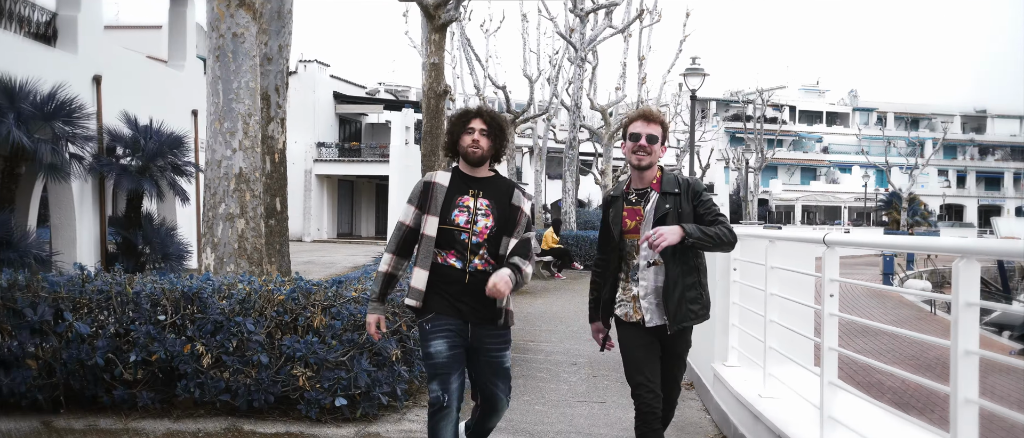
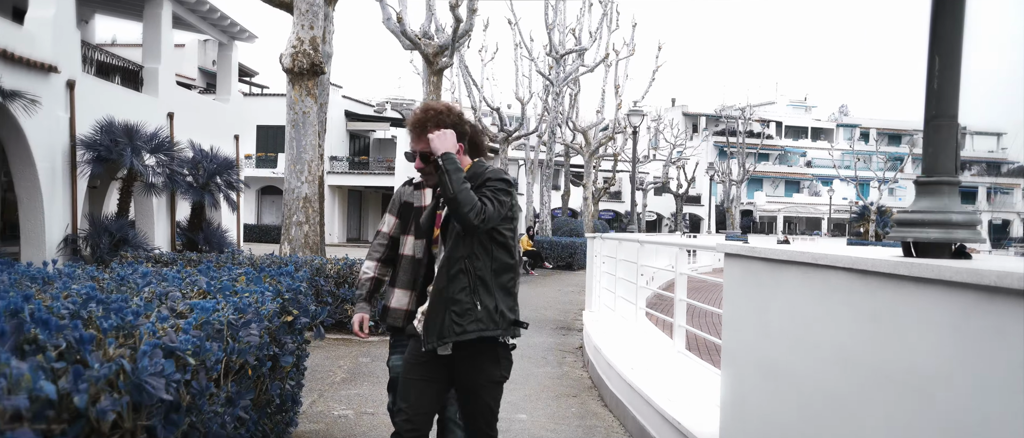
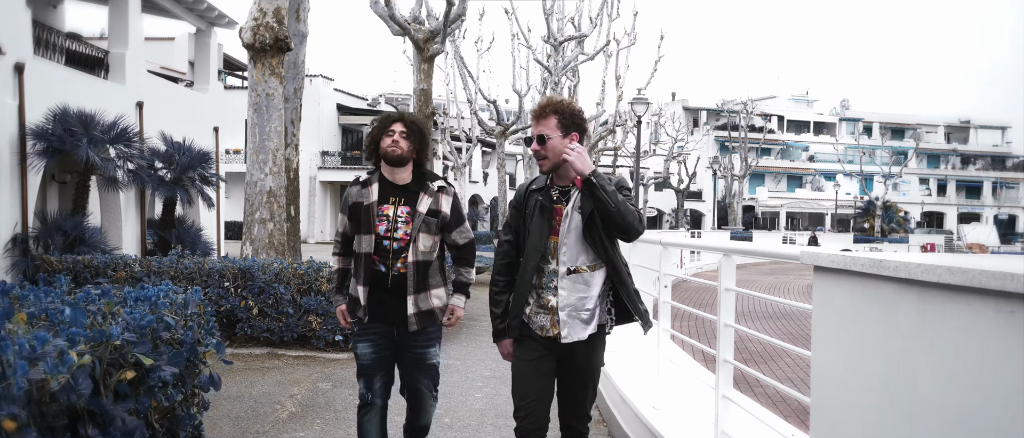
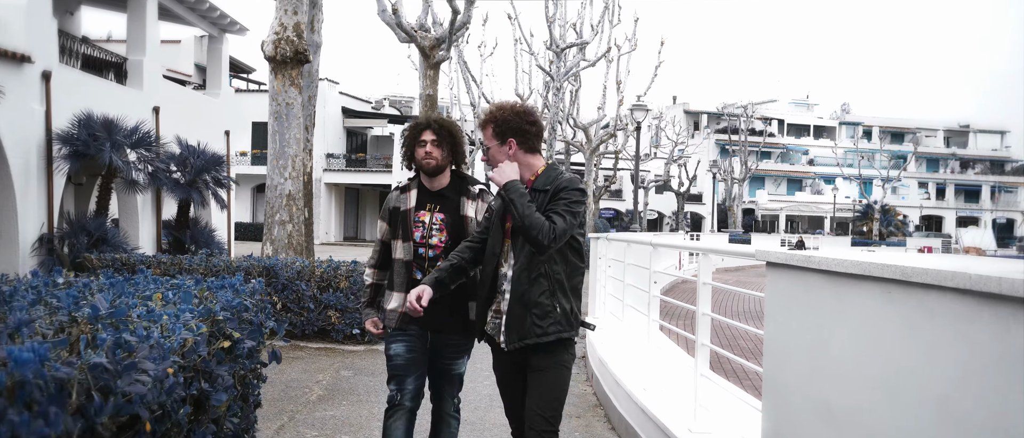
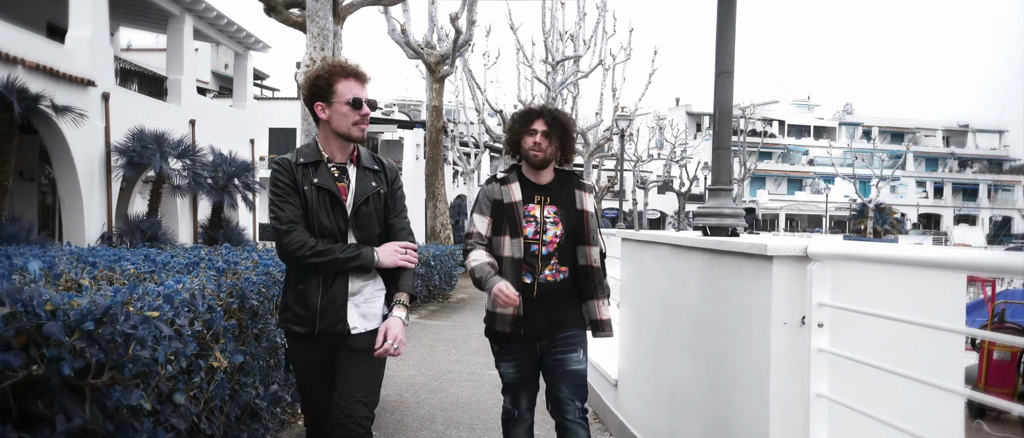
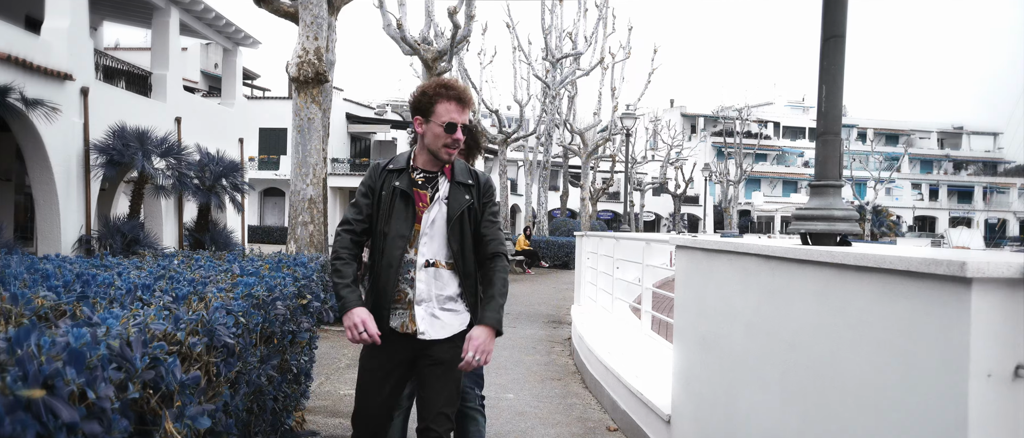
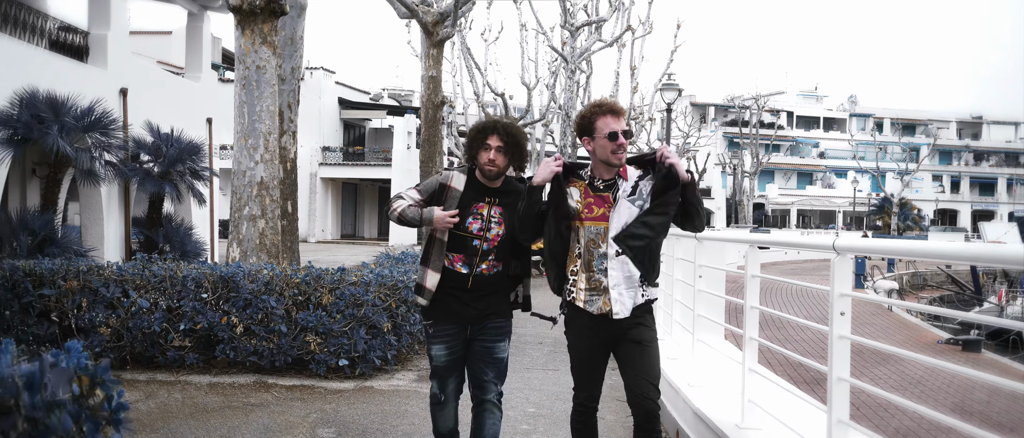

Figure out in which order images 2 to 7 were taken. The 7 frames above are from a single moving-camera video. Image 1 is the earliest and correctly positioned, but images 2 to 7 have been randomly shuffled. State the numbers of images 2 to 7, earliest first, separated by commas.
7, 3, 4, 2, 6, 5
